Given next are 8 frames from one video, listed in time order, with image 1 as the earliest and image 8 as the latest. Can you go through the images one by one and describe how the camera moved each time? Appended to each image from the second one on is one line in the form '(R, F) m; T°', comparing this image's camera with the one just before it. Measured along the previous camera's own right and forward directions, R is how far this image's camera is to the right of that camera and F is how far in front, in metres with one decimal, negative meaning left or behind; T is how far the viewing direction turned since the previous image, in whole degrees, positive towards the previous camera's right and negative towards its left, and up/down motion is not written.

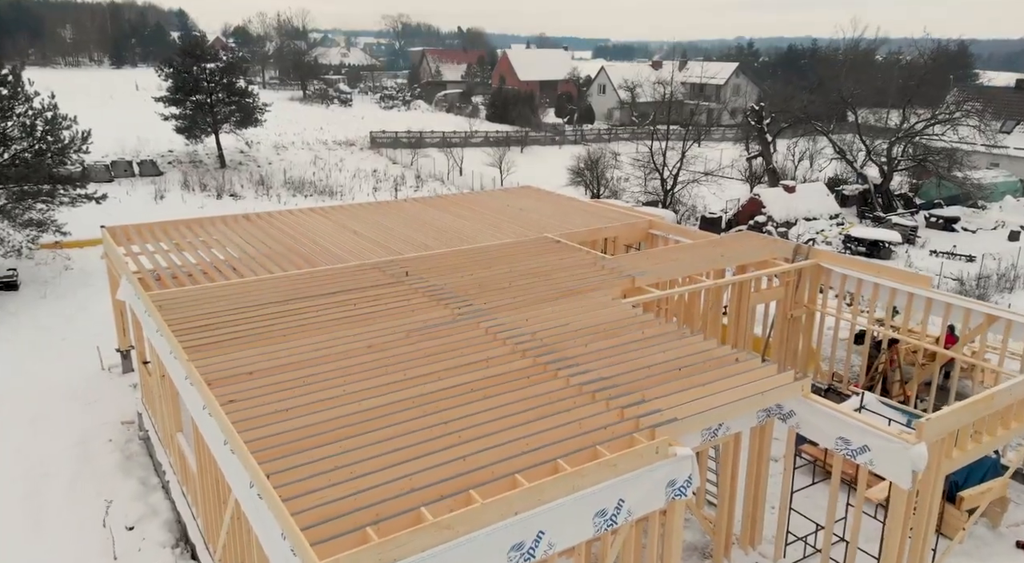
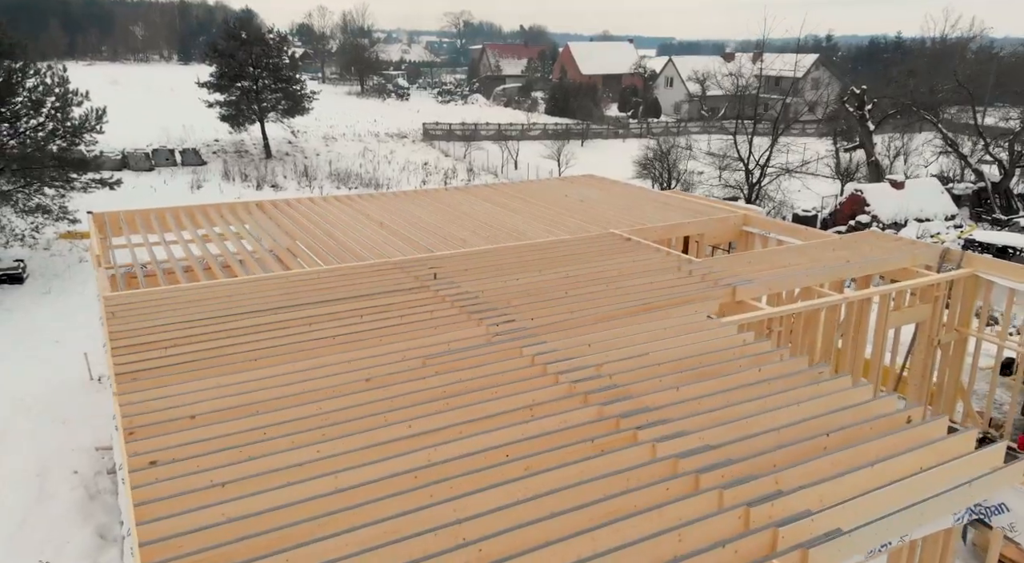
(0.0, +2.1) m; -4°
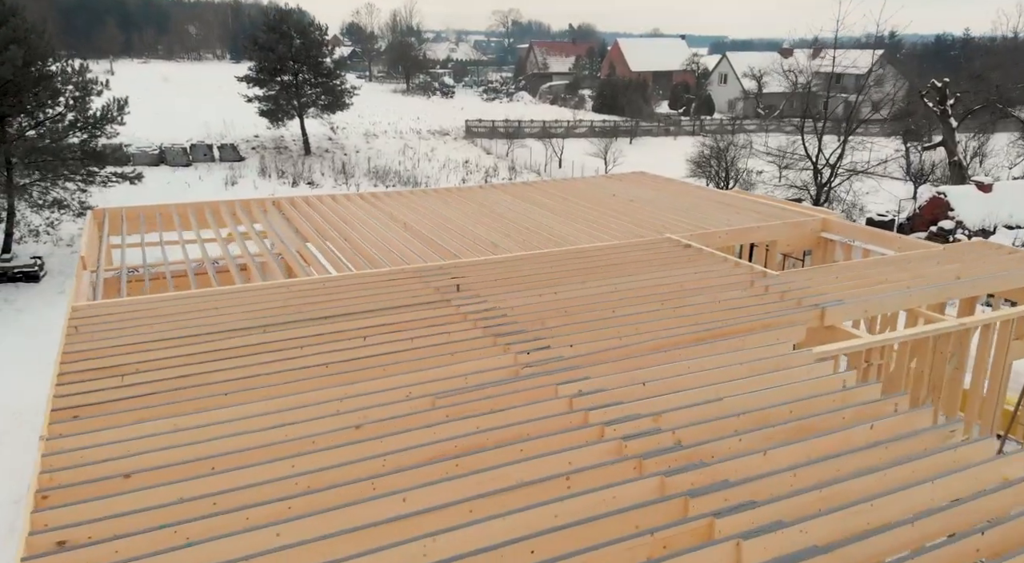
(0.0, +1.1) m; -3°
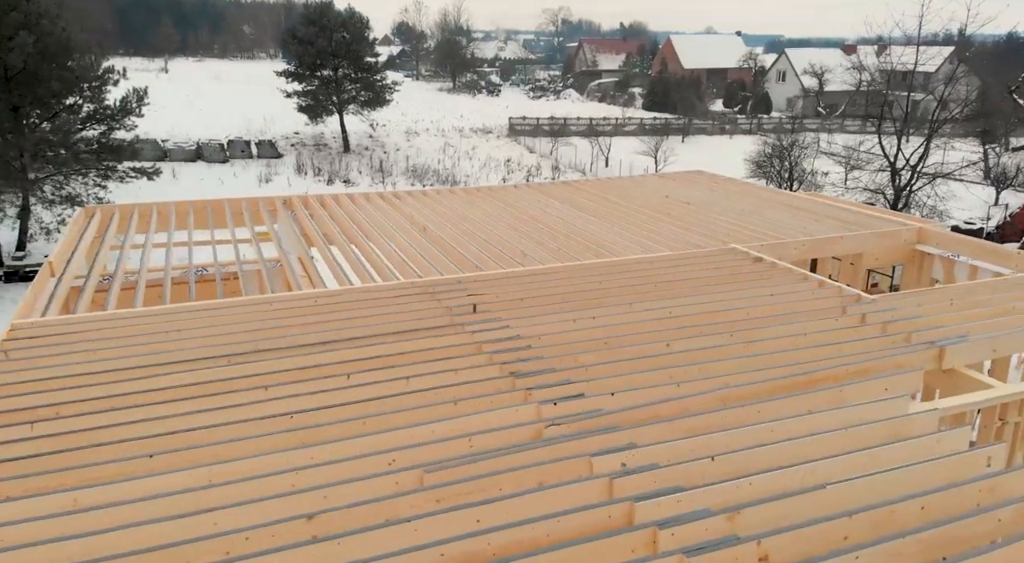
(+0.1, +1.1) m; -3°
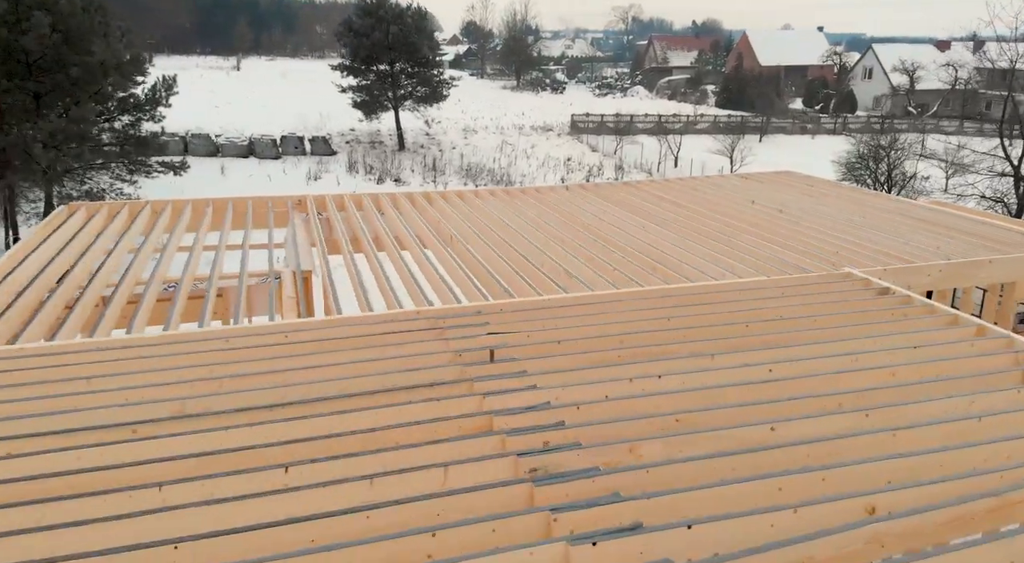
(+0.1, +1.4) m; -5°
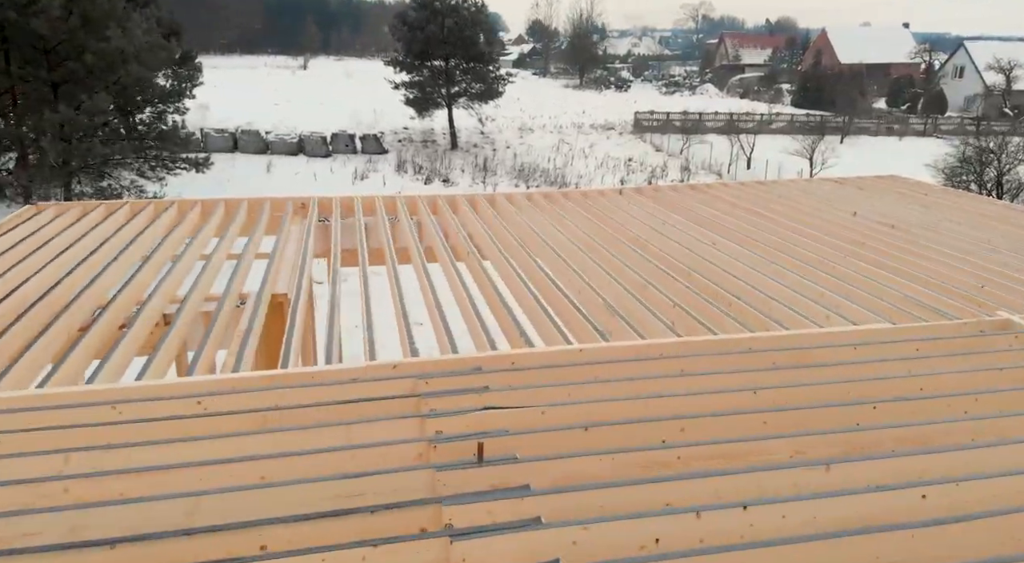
(+0.2, +1.2) m; -4°
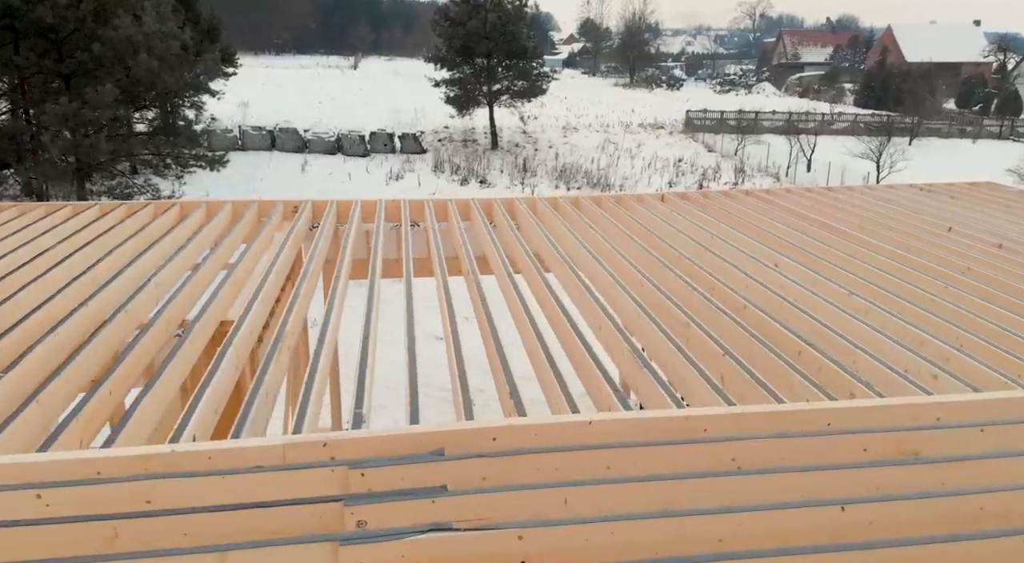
(+0.2, +0.9) m; -4°
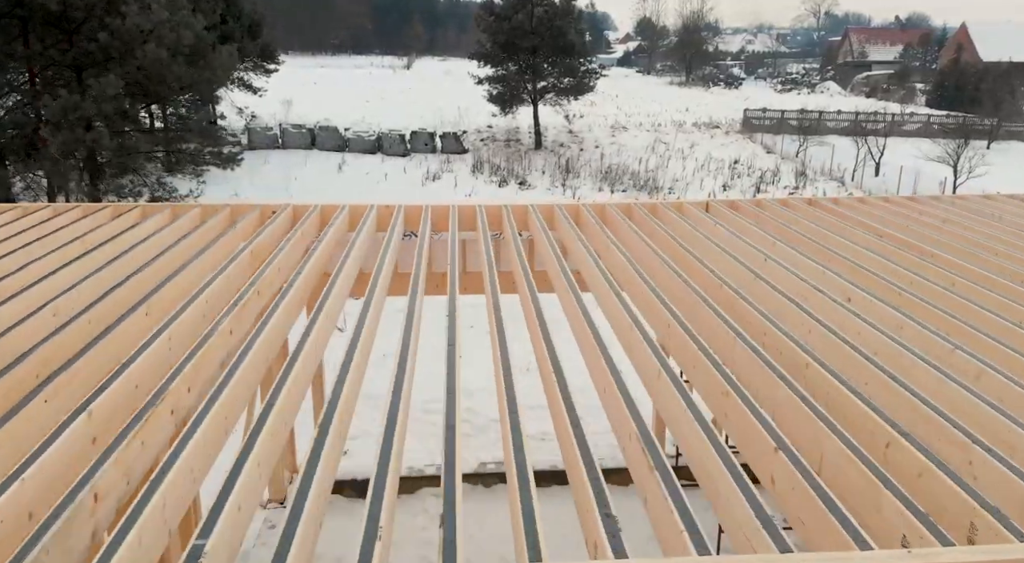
(+0.2, +0.8) m; -4°
